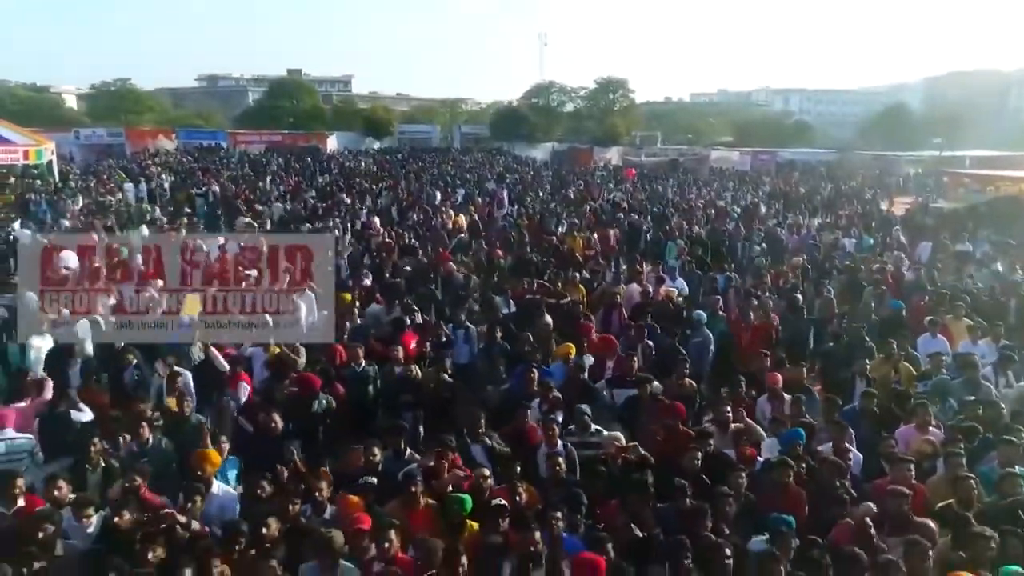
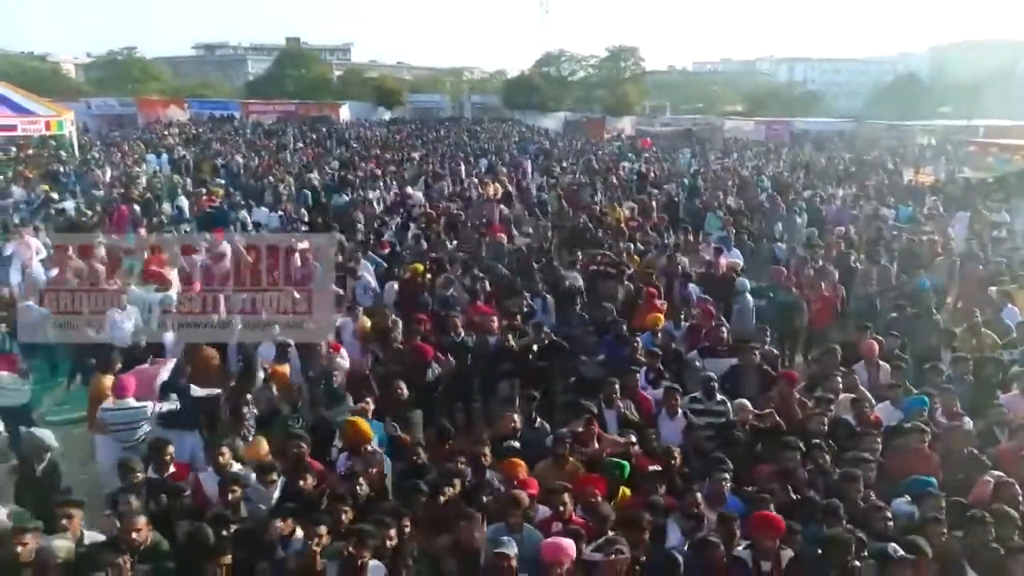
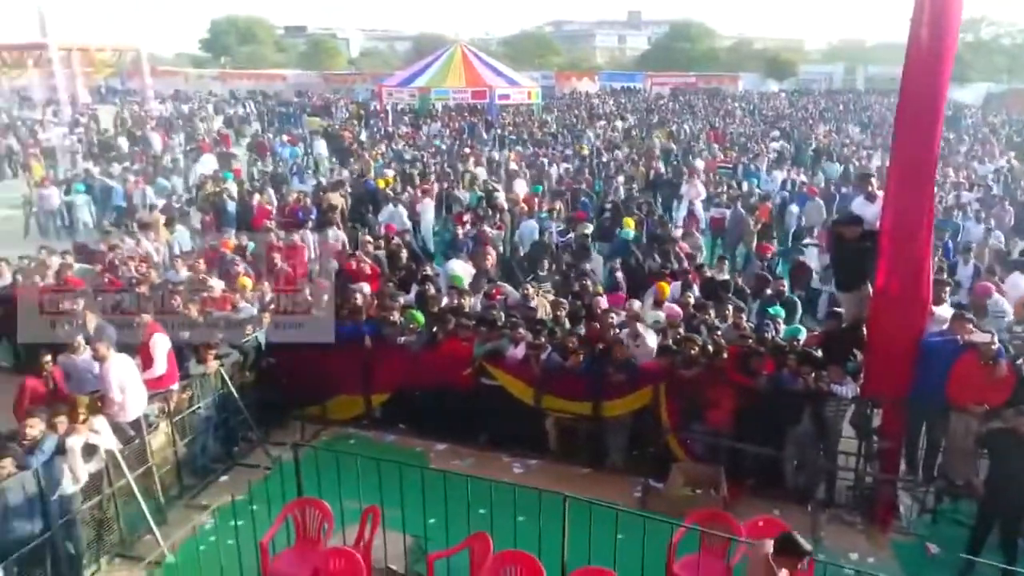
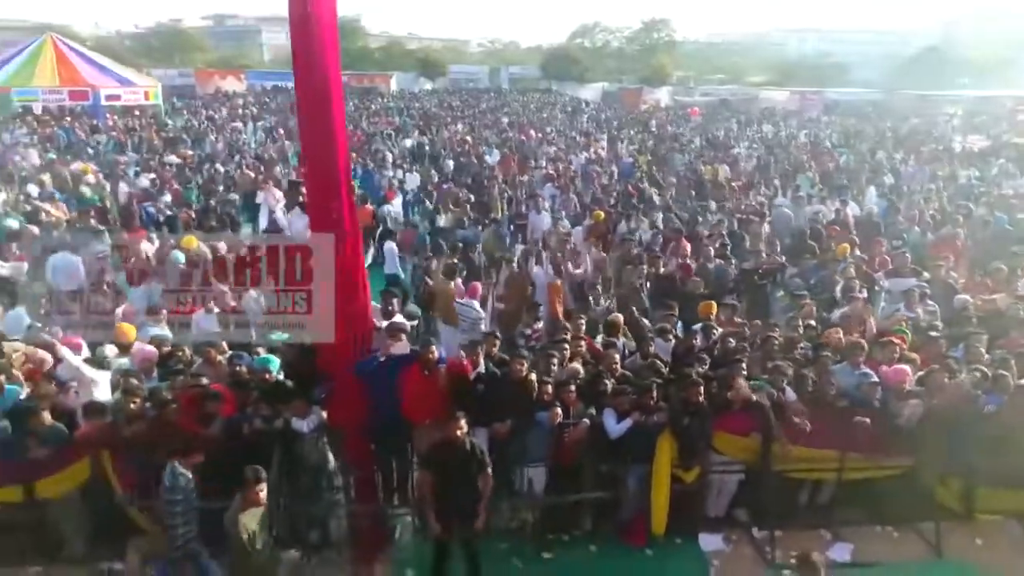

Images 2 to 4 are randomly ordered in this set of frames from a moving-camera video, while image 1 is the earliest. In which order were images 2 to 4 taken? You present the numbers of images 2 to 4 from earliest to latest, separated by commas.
2, 4, 3
